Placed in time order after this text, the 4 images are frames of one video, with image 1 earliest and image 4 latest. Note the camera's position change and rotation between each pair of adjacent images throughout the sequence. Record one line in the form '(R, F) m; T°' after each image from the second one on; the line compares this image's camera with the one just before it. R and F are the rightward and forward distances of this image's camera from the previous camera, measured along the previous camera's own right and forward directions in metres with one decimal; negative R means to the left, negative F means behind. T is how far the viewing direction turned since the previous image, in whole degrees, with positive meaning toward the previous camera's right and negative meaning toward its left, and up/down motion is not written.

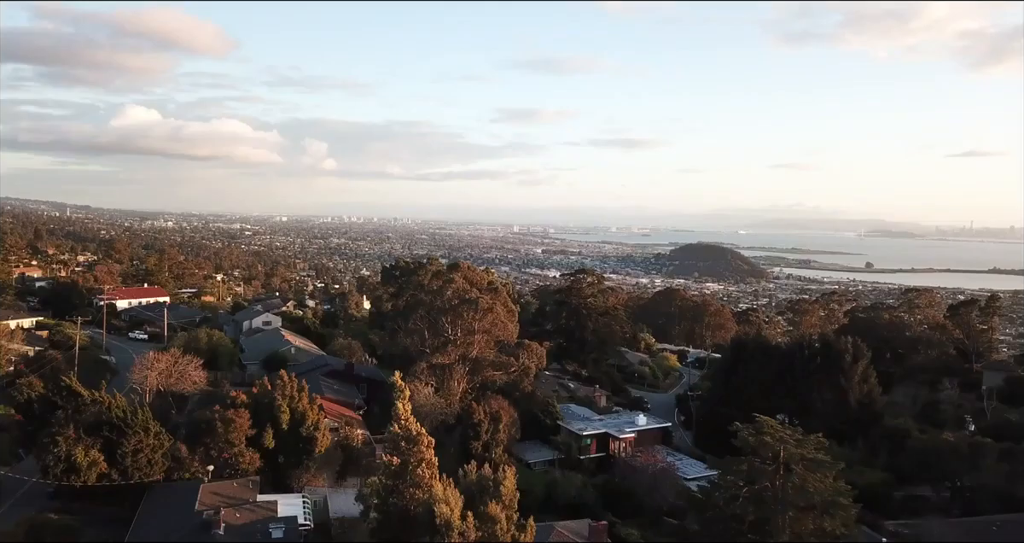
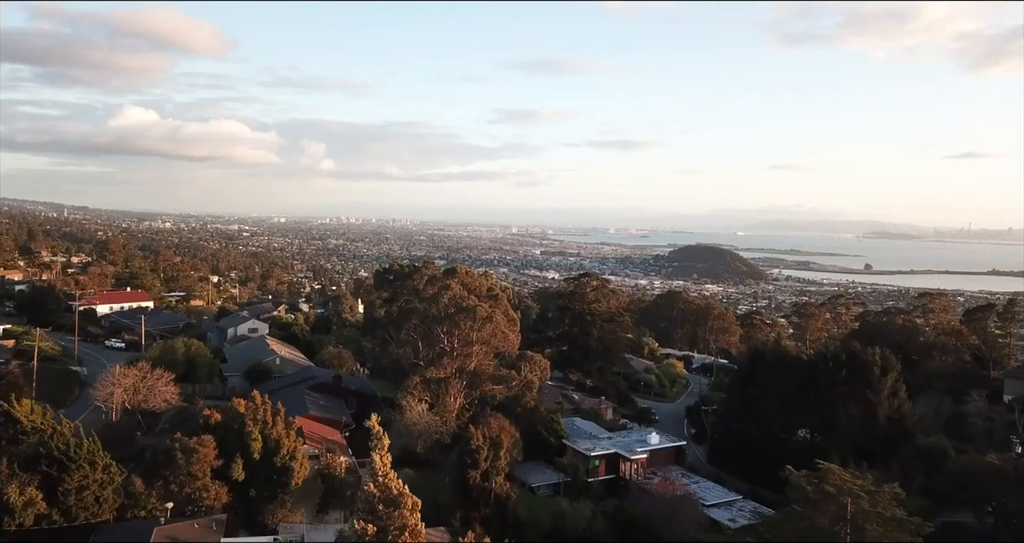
(-0.1, +1.5) m; 0°
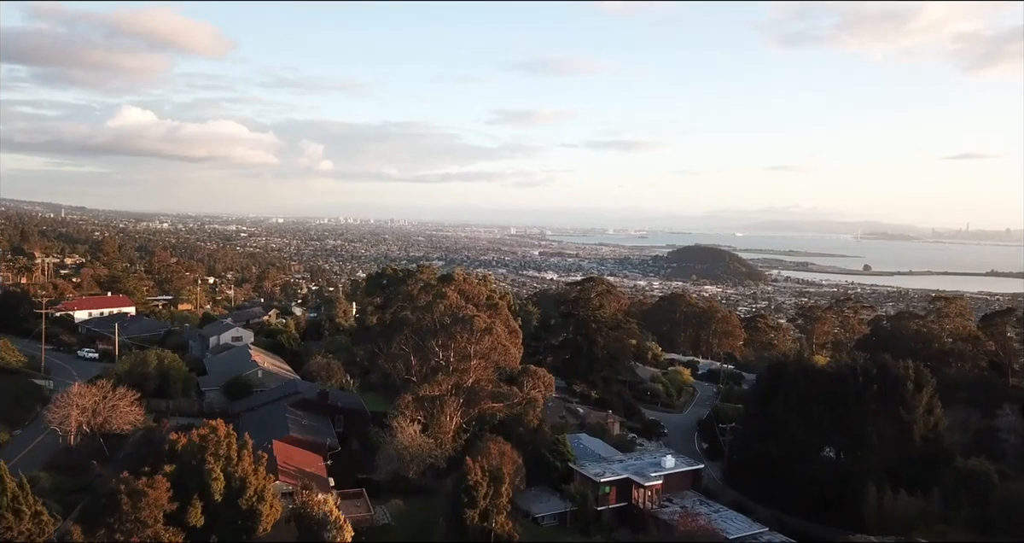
(-0.1, +1.6) m; 0°
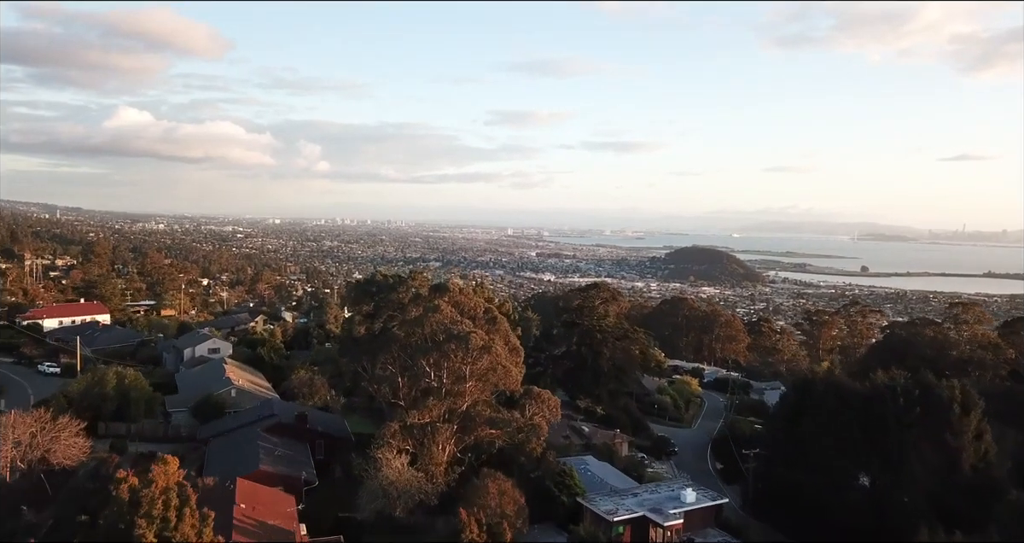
(-0.1, +1.9) m; 0°
